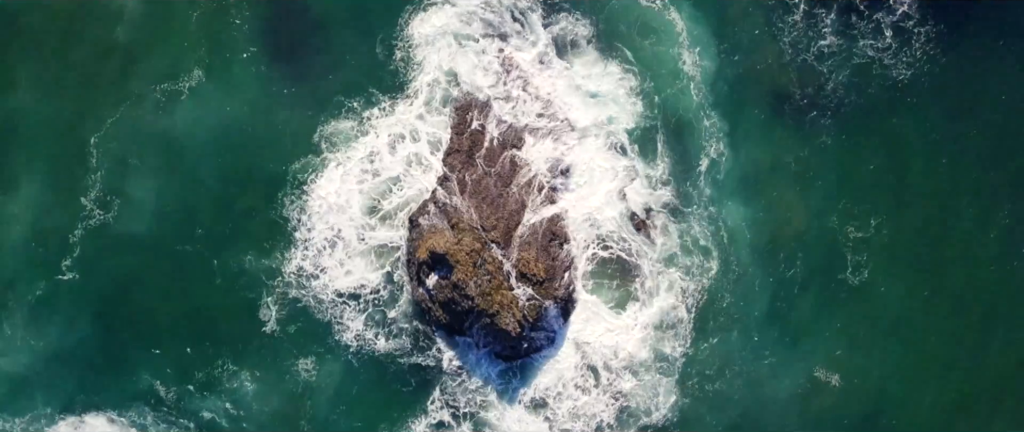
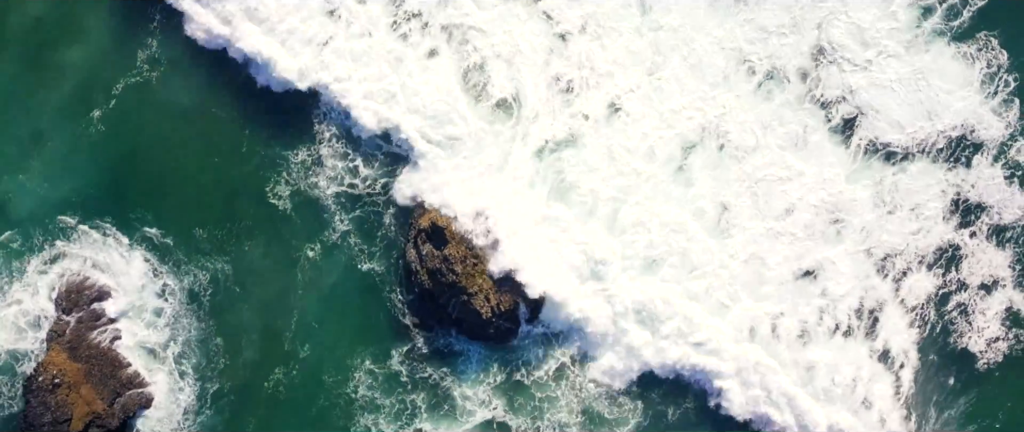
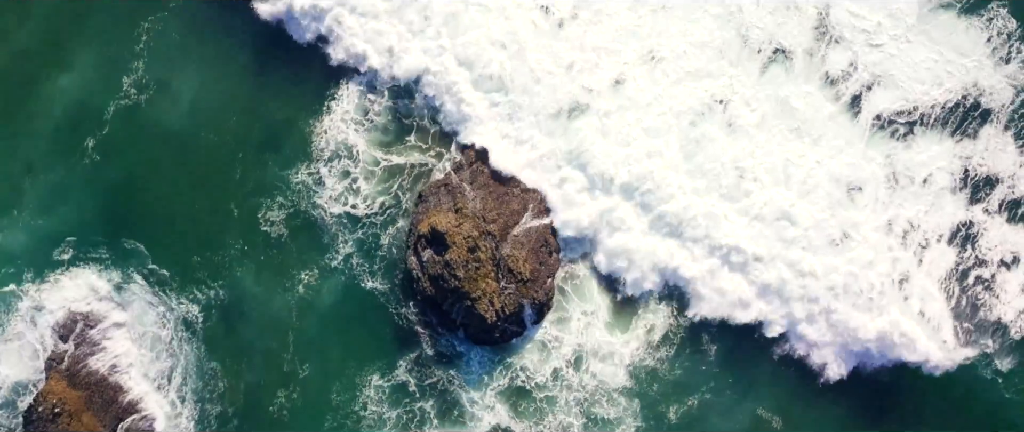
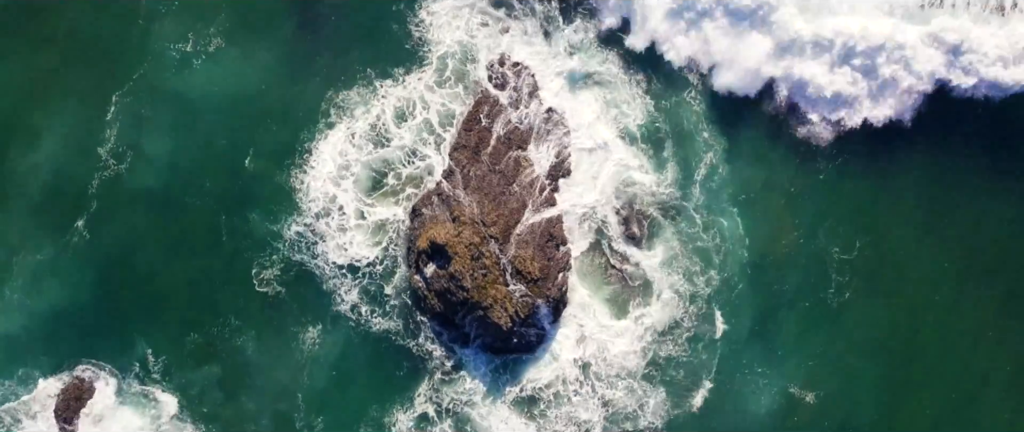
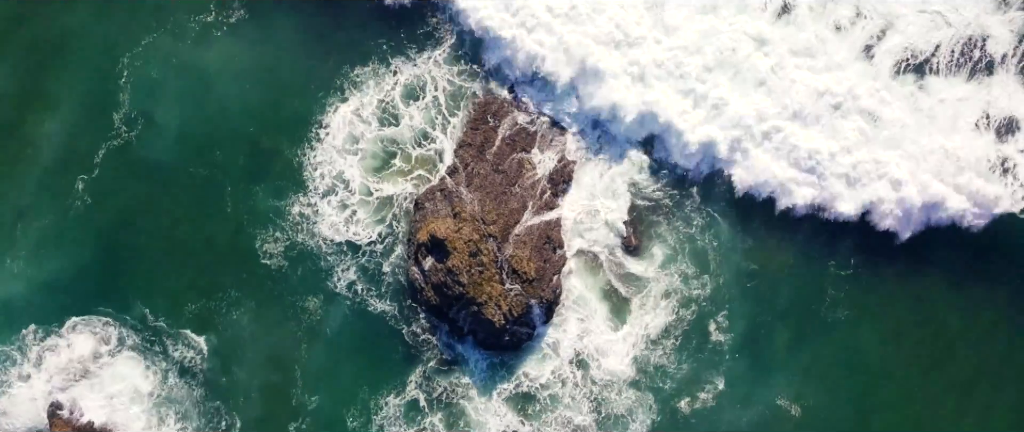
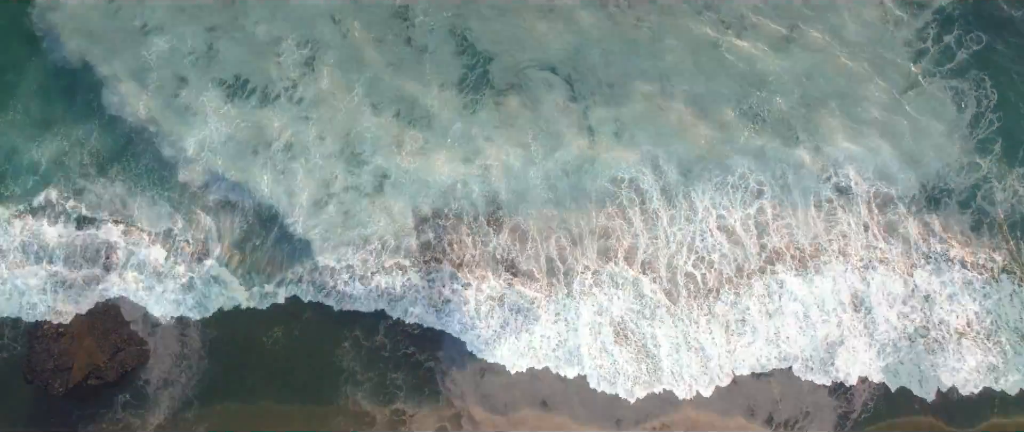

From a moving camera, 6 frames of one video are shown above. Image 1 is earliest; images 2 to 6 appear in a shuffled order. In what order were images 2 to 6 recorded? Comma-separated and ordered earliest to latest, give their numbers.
4, 5, 3, 2, 6
